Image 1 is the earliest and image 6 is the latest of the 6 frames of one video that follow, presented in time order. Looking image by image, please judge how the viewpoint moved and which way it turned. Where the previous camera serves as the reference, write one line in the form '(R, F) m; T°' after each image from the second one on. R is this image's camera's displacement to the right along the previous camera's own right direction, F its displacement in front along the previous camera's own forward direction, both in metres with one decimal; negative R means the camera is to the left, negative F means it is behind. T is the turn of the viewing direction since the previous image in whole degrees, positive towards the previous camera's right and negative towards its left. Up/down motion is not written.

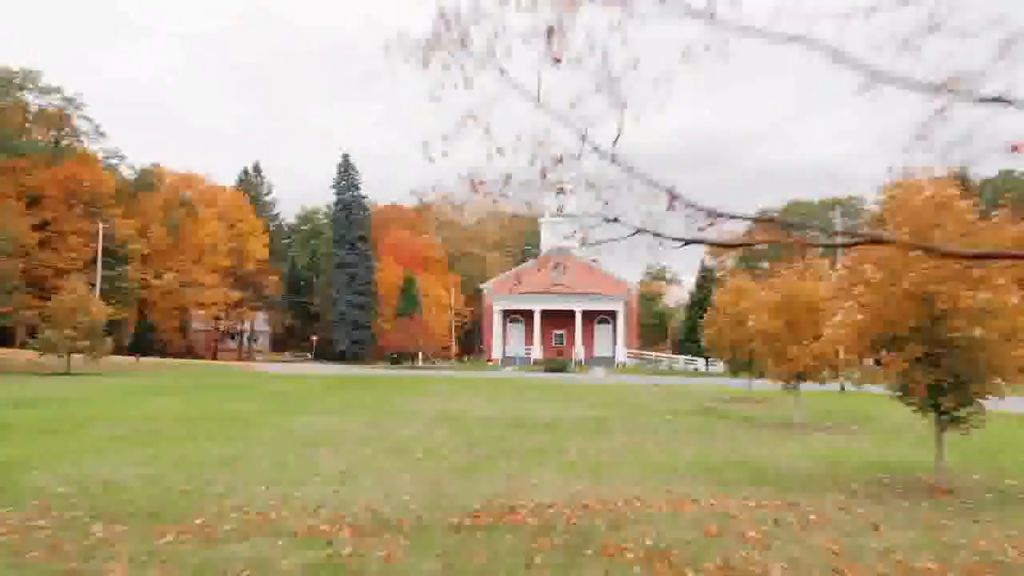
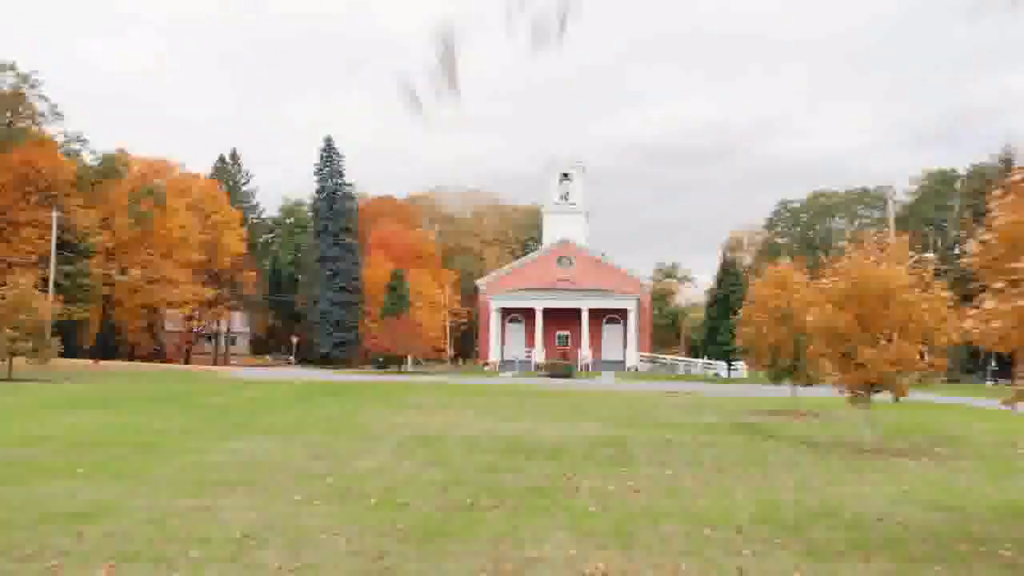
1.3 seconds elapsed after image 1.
(+0.2, +5.3) m; 0°
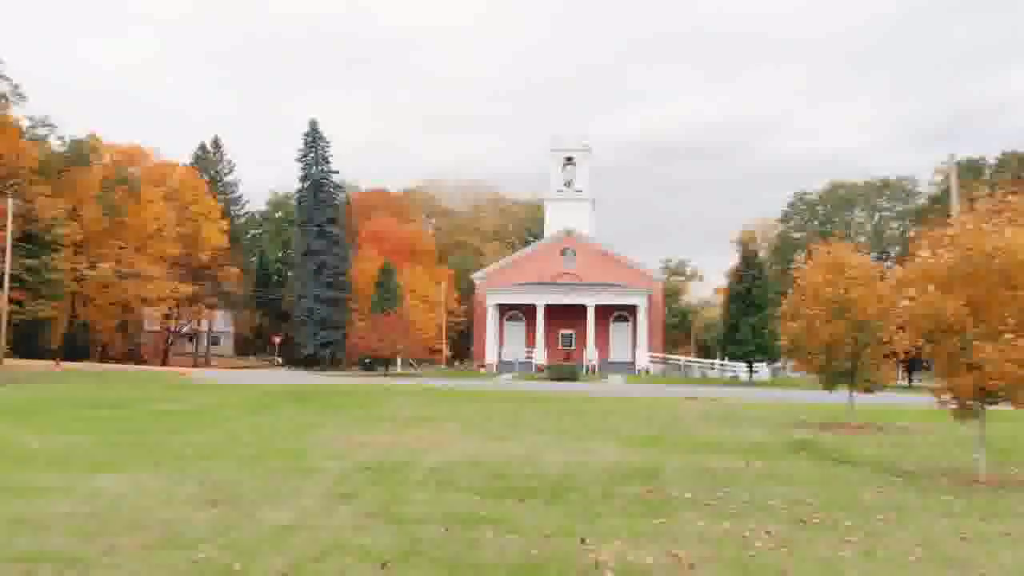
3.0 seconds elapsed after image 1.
(+0.1, +4.0) m; 0°
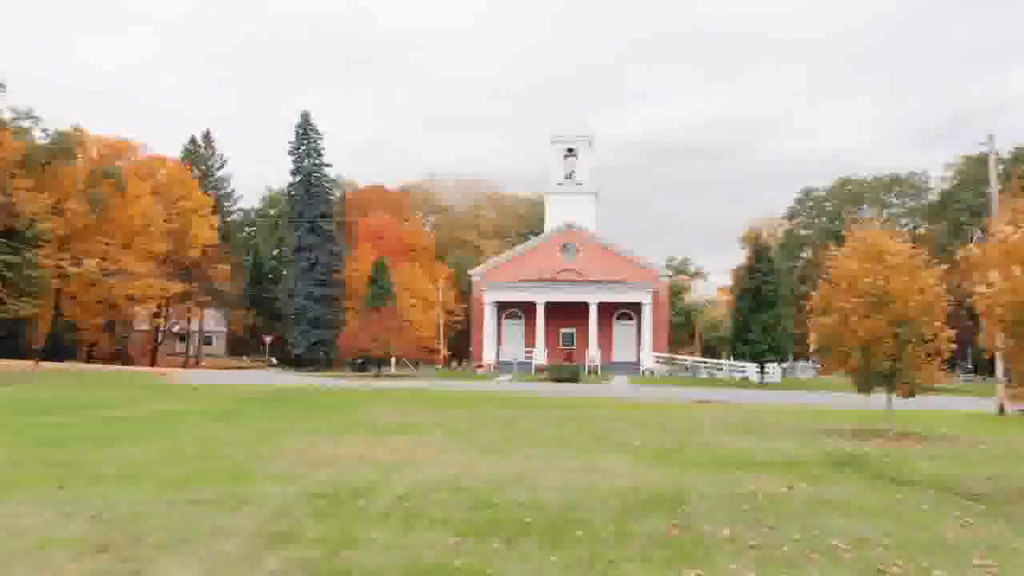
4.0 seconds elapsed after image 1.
(+0.1, +1.8) m; 0°
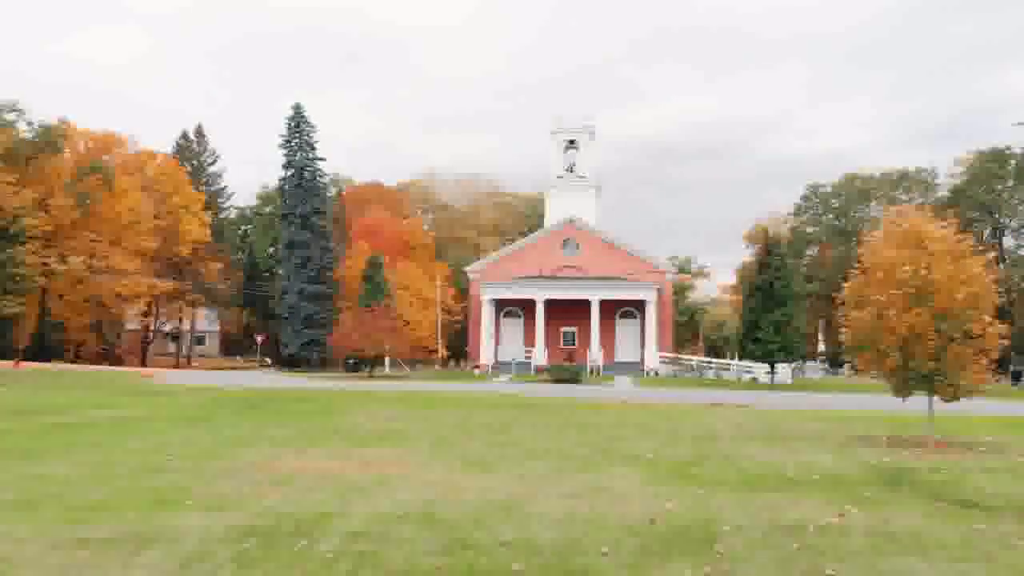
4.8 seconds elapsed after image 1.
(+0.1, +1.5) m; 0°
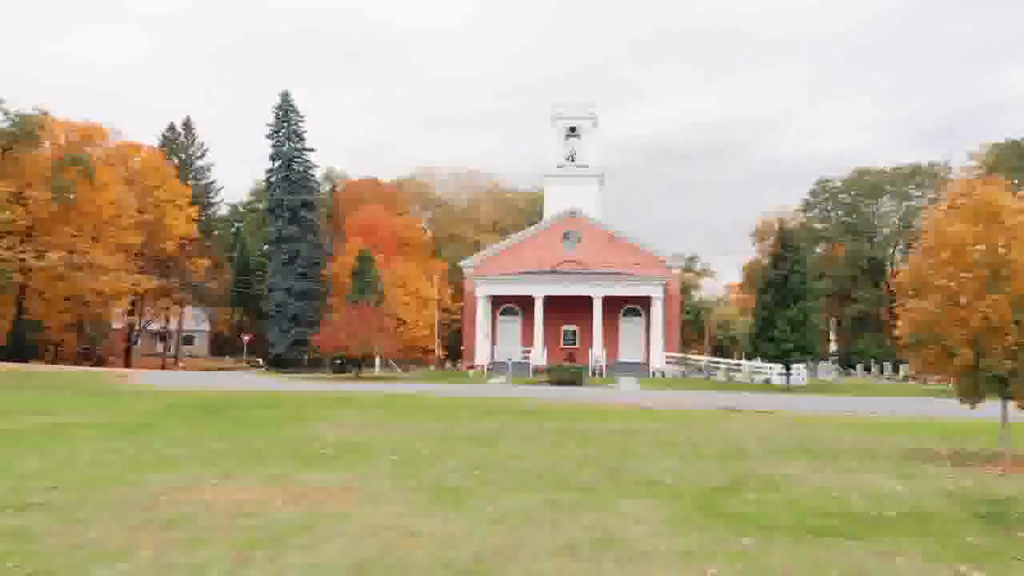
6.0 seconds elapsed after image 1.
(+0.1, +2.1) m; 0°
